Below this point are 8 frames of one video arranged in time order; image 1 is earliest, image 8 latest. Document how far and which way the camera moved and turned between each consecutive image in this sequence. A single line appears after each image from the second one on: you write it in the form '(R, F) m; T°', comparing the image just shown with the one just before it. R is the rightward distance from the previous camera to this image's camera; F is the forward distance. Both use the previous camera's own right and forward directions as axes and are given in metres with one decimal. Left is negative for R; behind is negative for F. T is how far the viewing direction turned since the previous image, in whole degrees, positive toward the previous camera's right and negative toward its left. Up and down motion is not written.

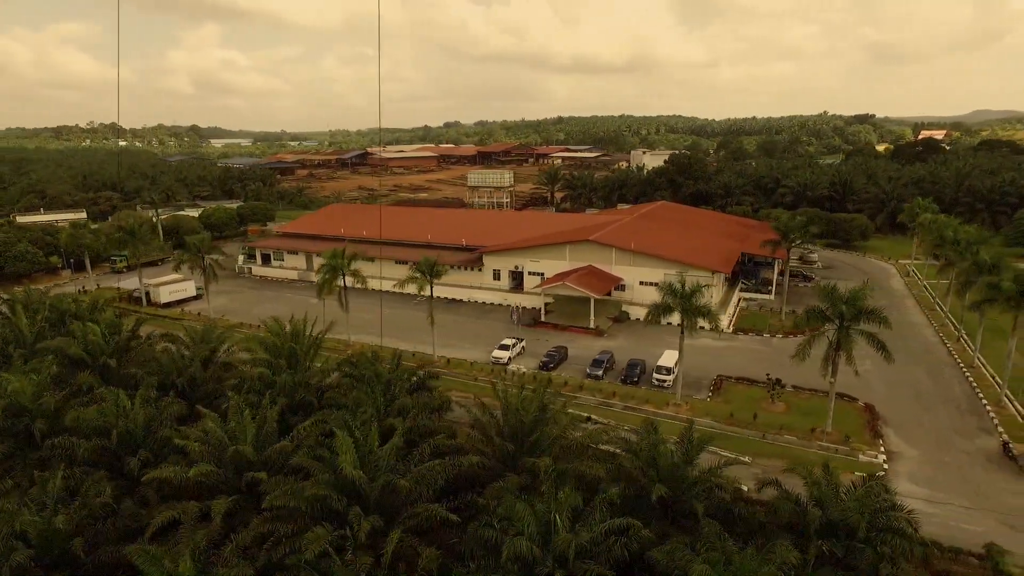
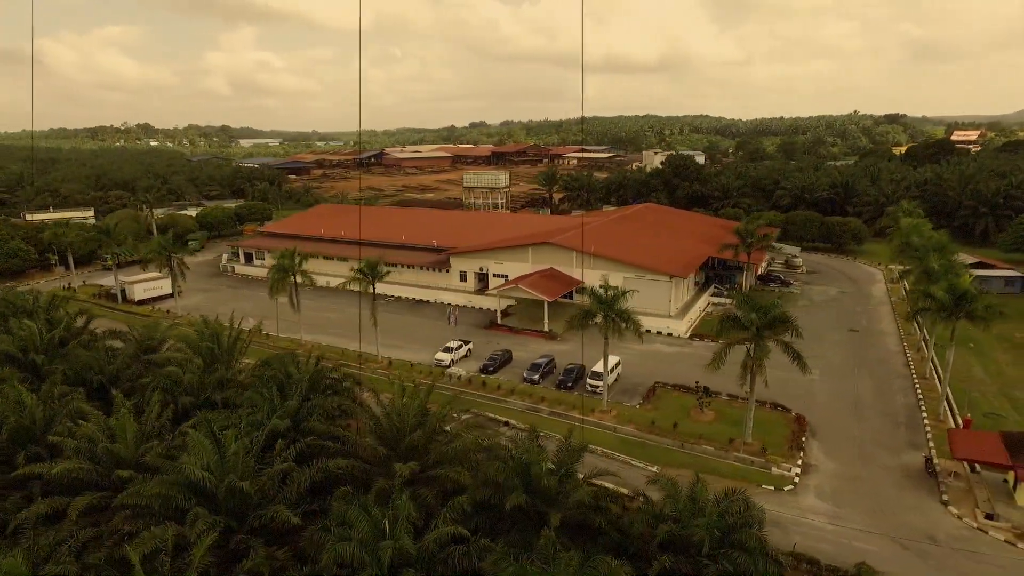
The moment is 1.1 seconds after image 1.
(+4.6, +0.2) m; -3°
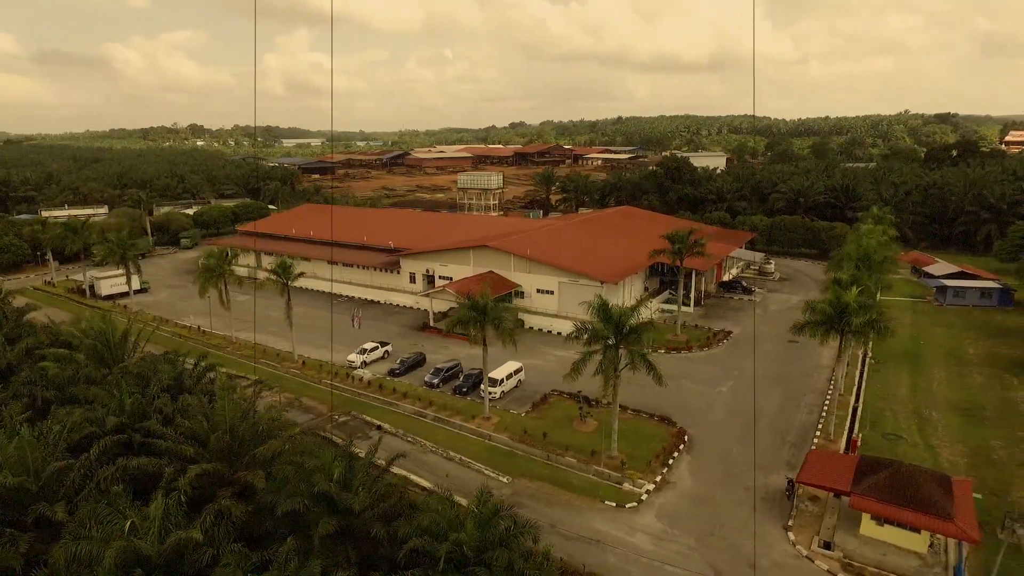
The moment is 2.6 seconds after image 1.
(+7.1, +0.5) m; -4°
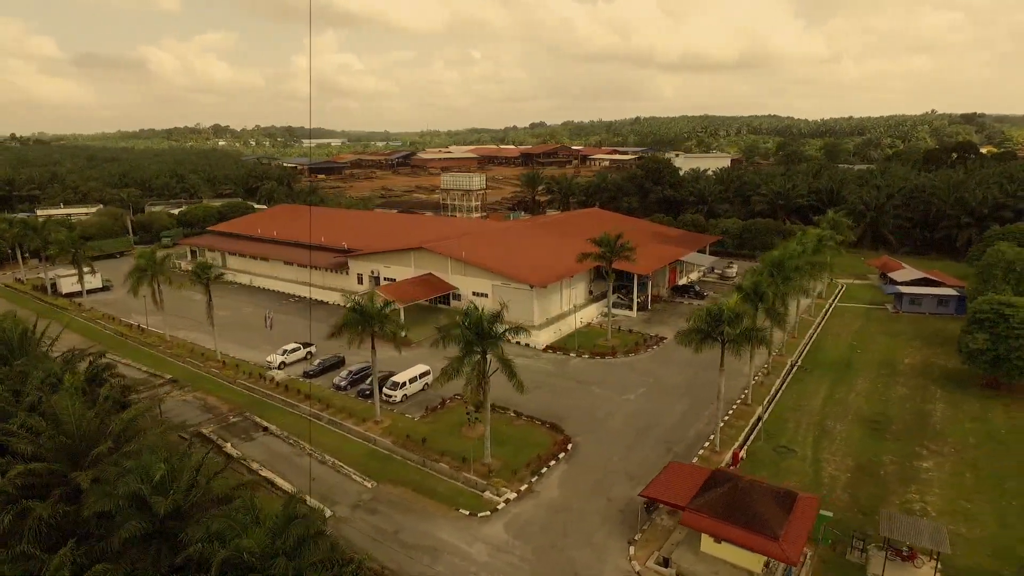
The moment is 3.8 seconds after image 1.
(+5.7, +0.4) m; -2°
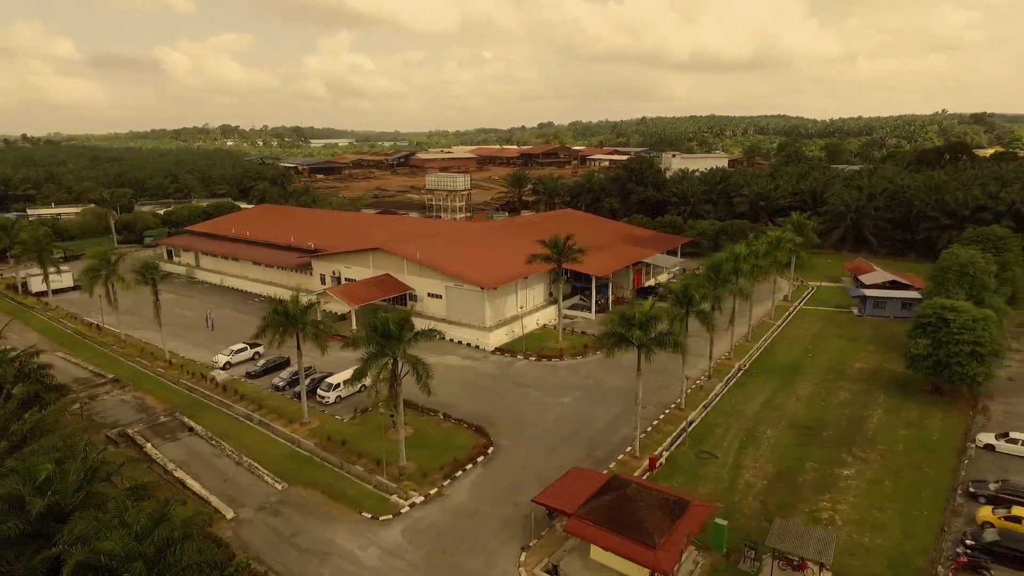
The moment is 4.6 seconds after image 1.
(+3.6, +0.2) m; -1°
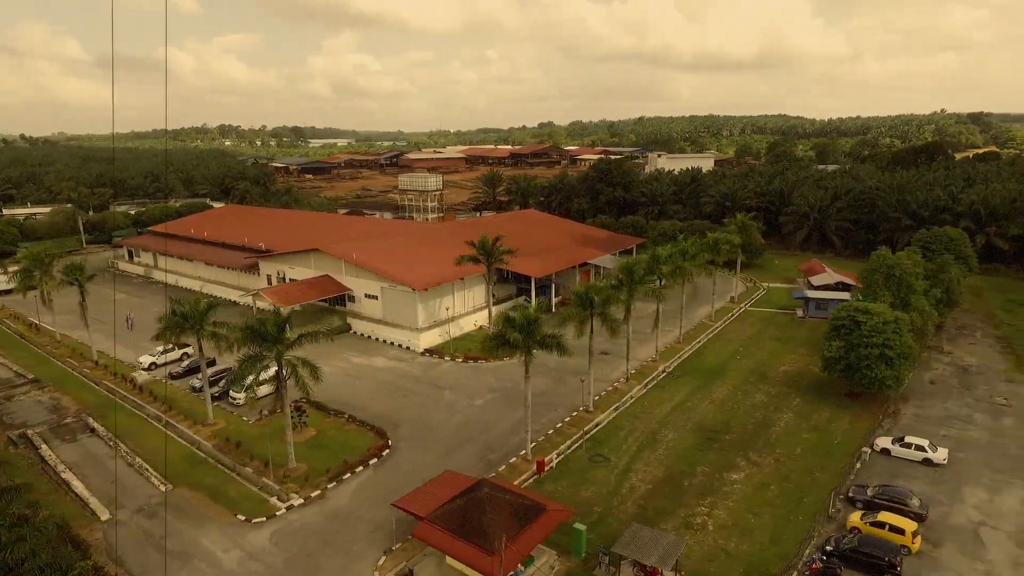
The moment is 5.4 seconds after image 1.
(+4.3, +0.1) m; 0°
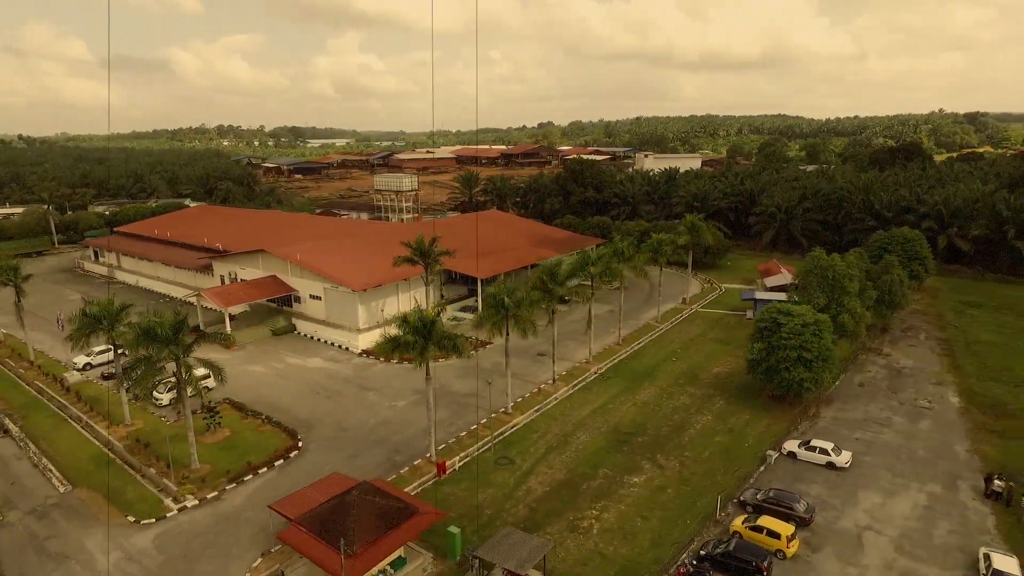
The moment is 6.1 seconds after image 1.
(+3.8, +0.1) m; 0°
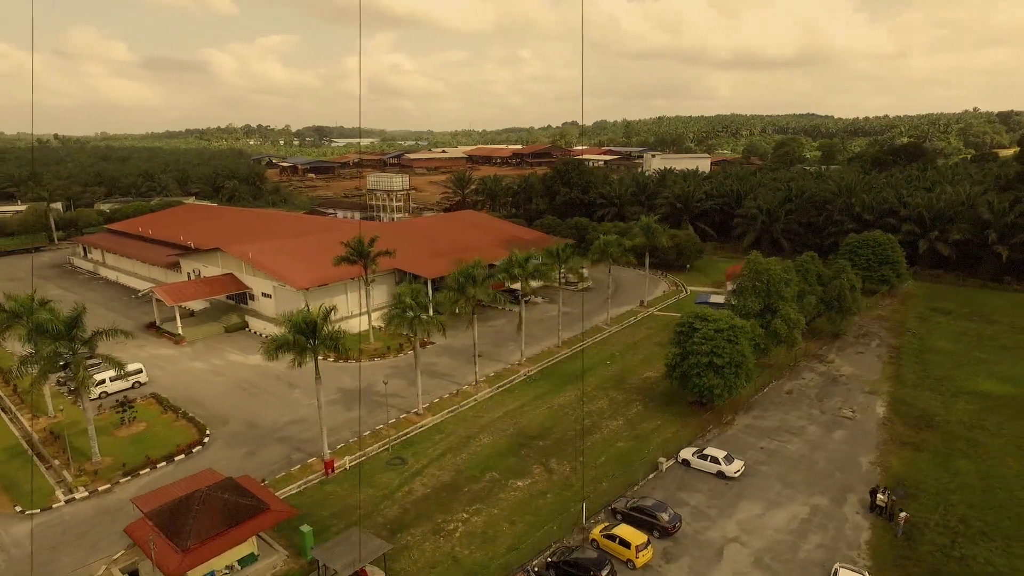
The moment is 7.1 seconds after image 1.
(+5.1, +0.2) m; -3°
